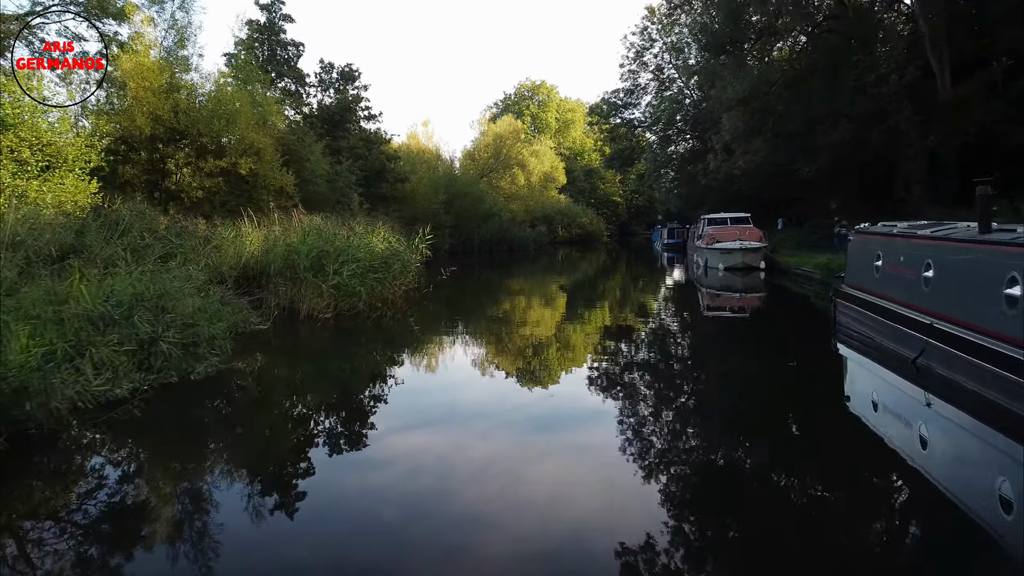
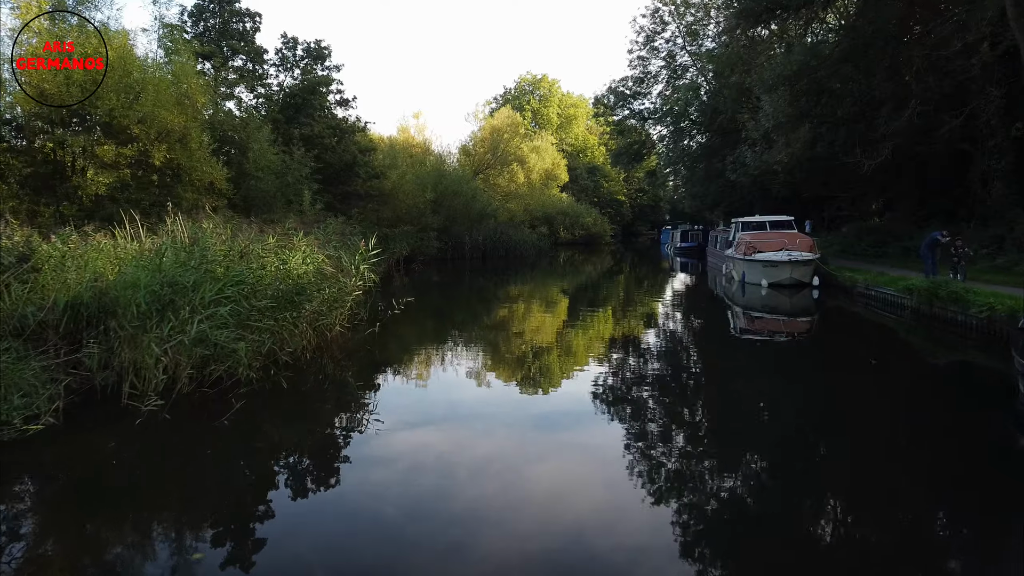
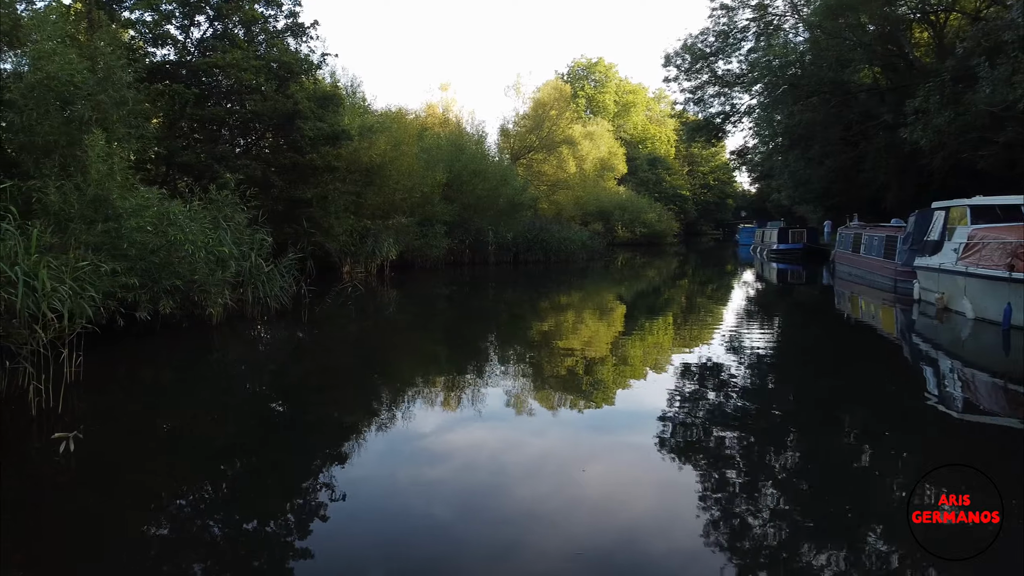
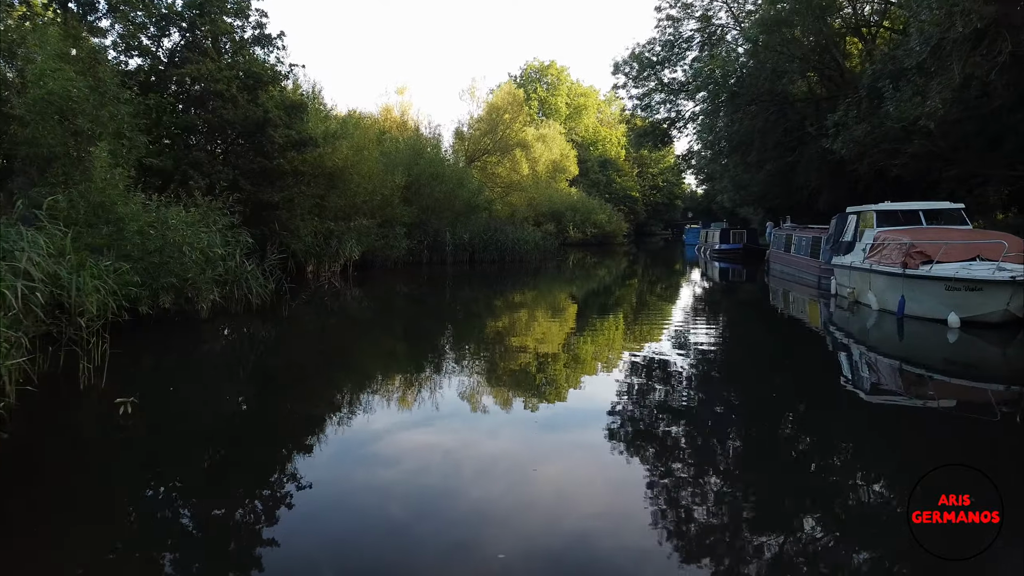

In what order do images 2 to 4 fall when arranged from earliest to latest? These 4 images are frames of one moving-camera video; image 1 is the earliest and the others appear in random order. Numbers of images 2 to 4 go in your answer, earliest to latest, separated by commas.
2, 4, 3
